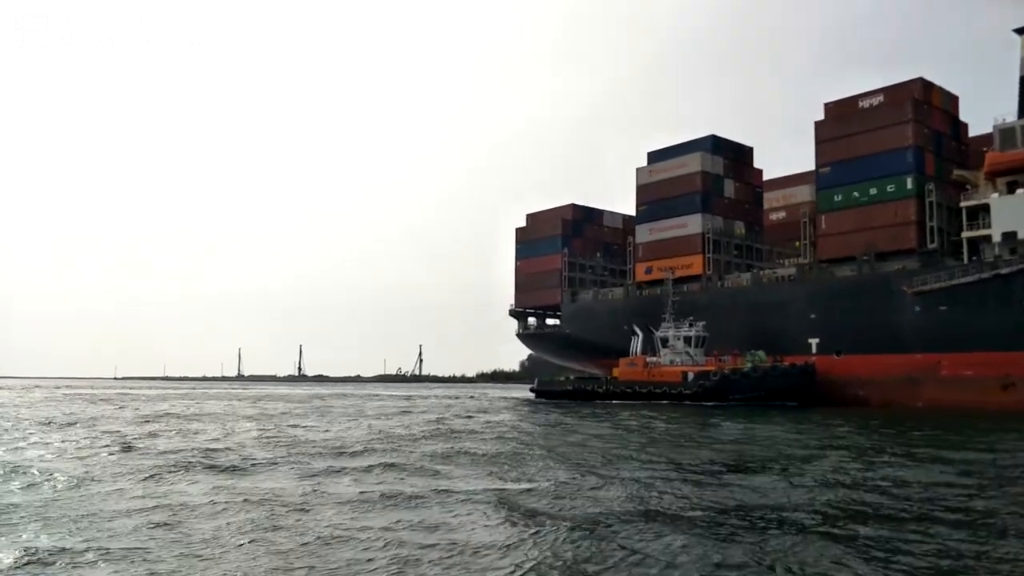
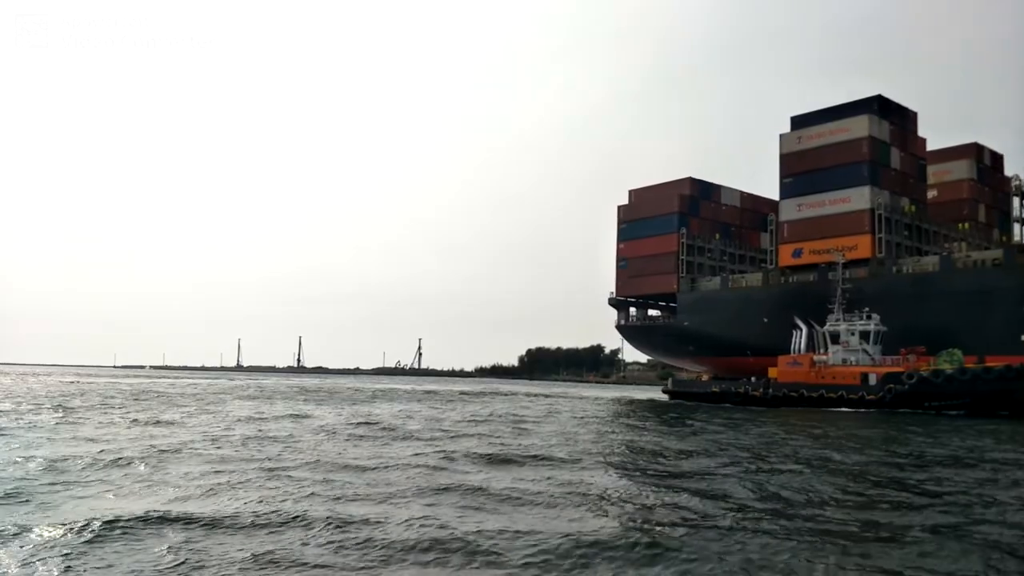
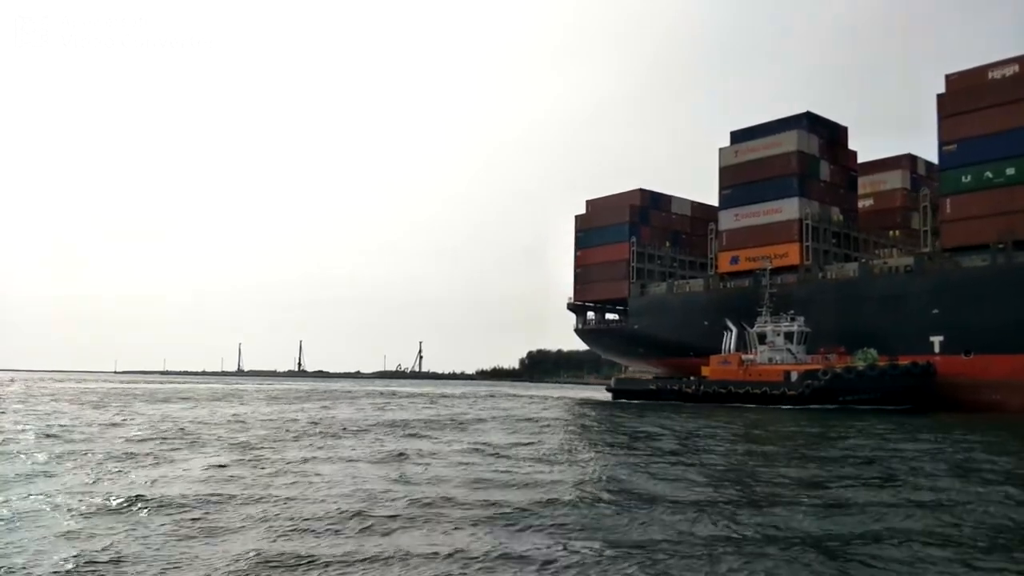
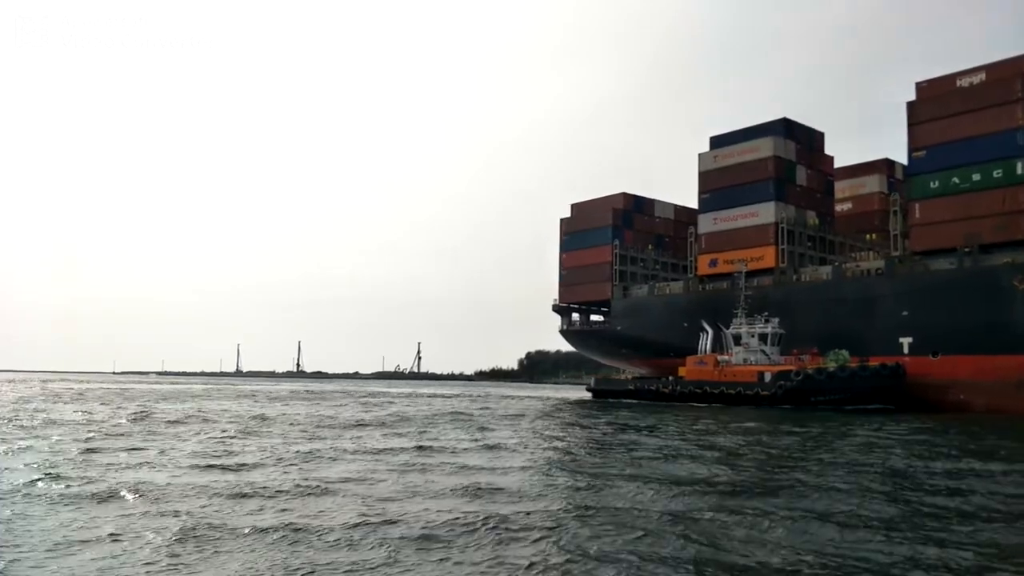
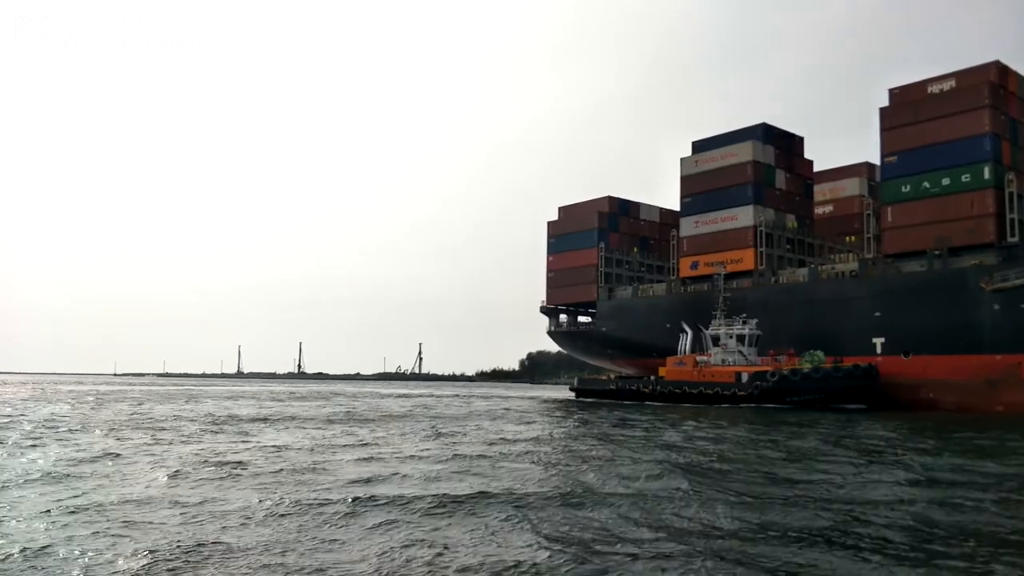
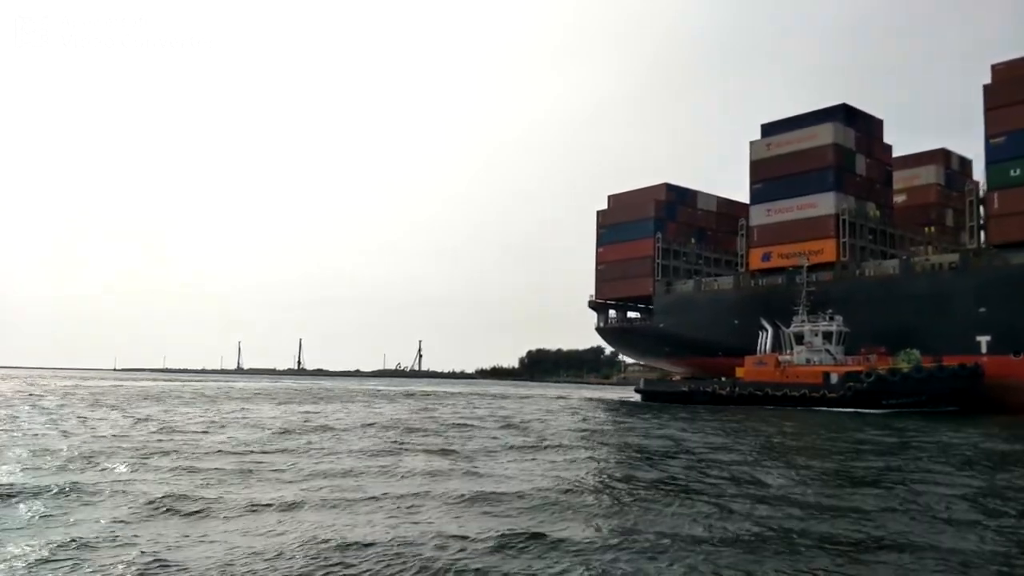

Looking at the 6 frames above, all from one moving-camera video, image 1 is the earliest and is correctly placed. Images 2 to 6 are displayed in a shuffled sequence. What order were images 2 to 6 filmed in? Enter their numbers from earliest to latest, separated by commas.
5, 4, 3, 6, 2
